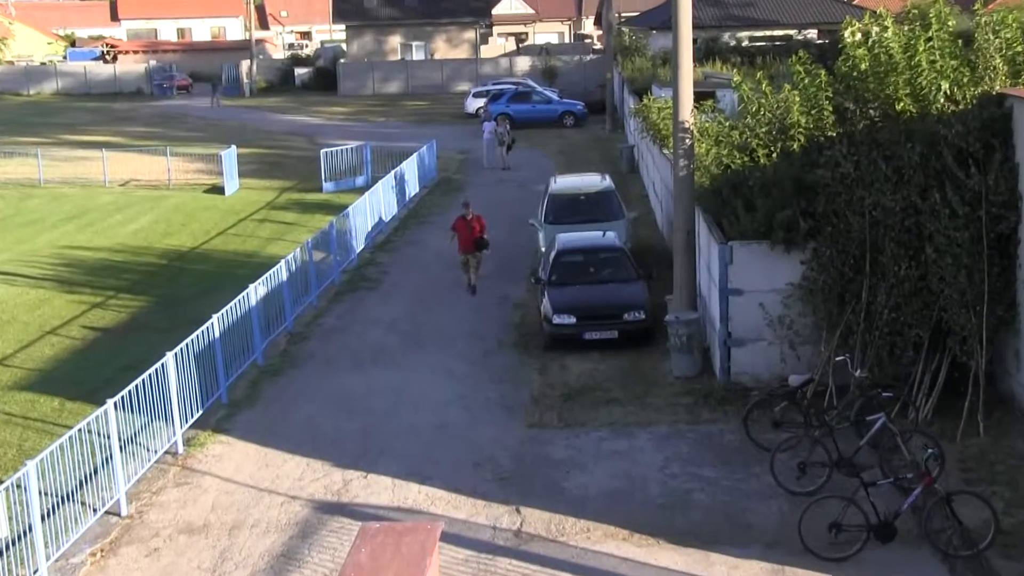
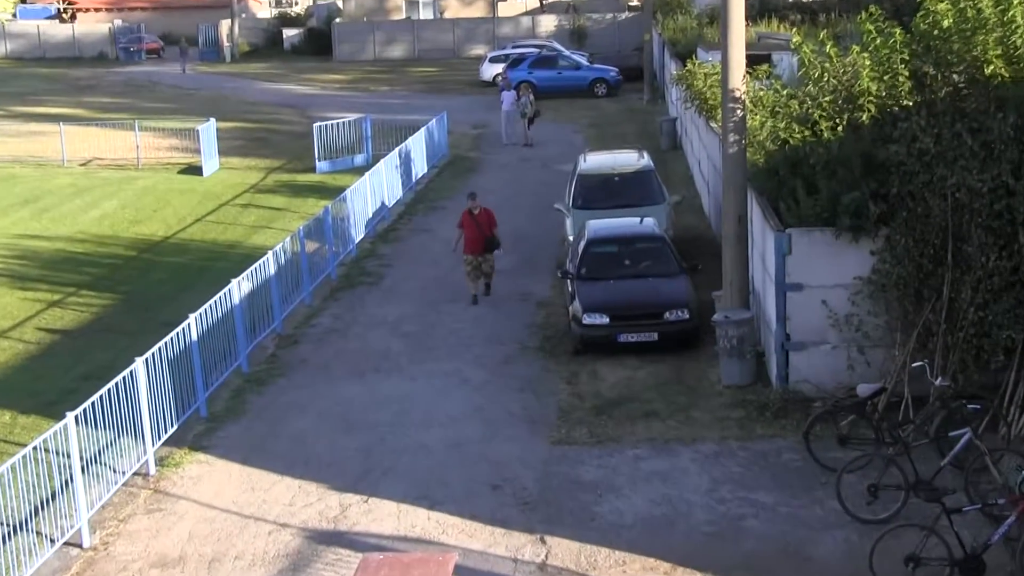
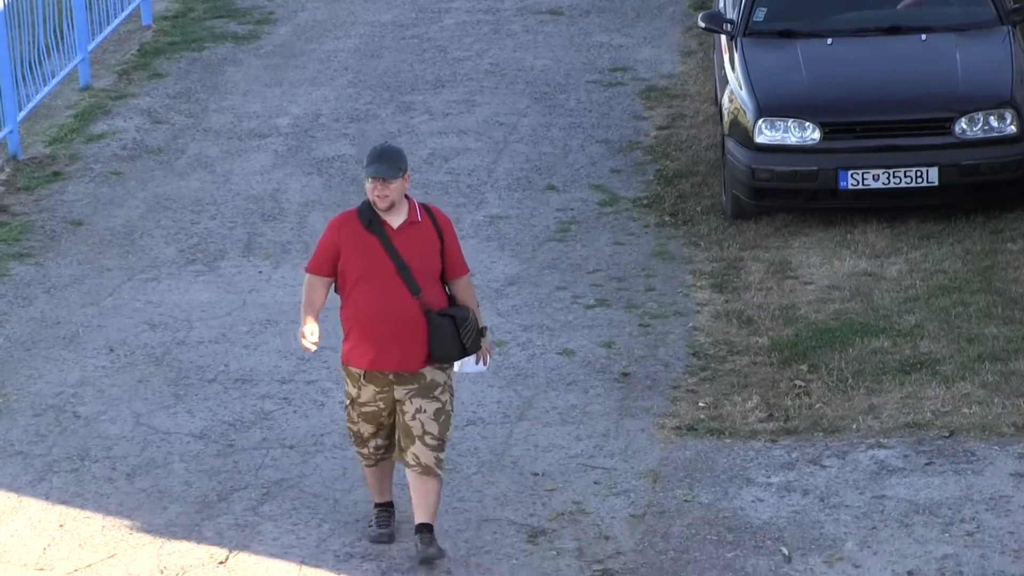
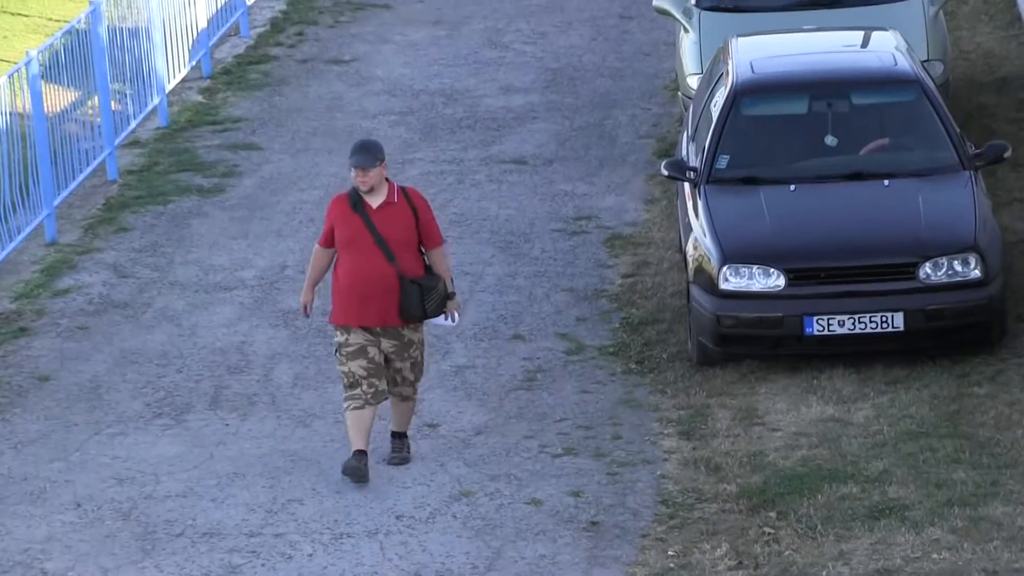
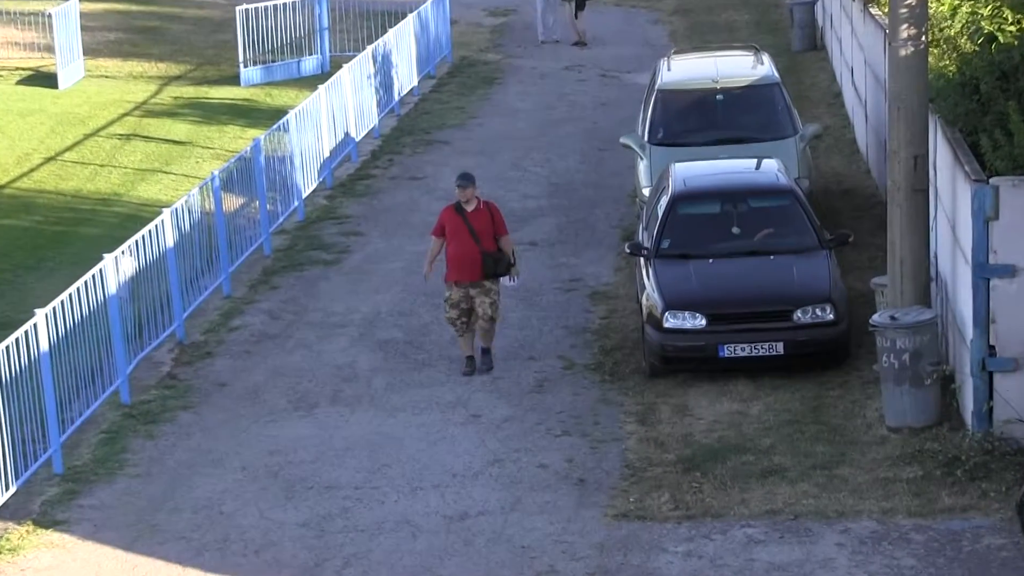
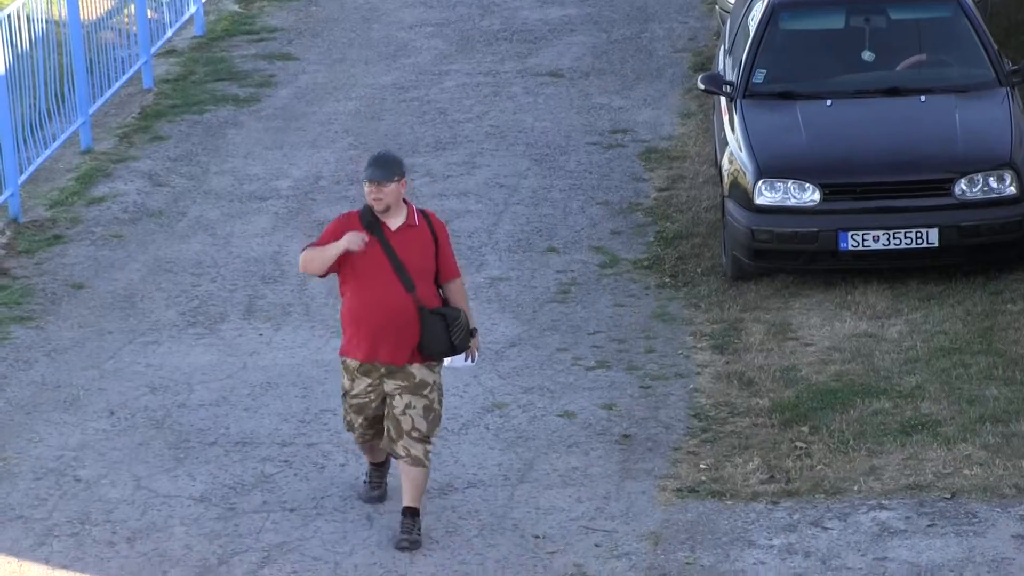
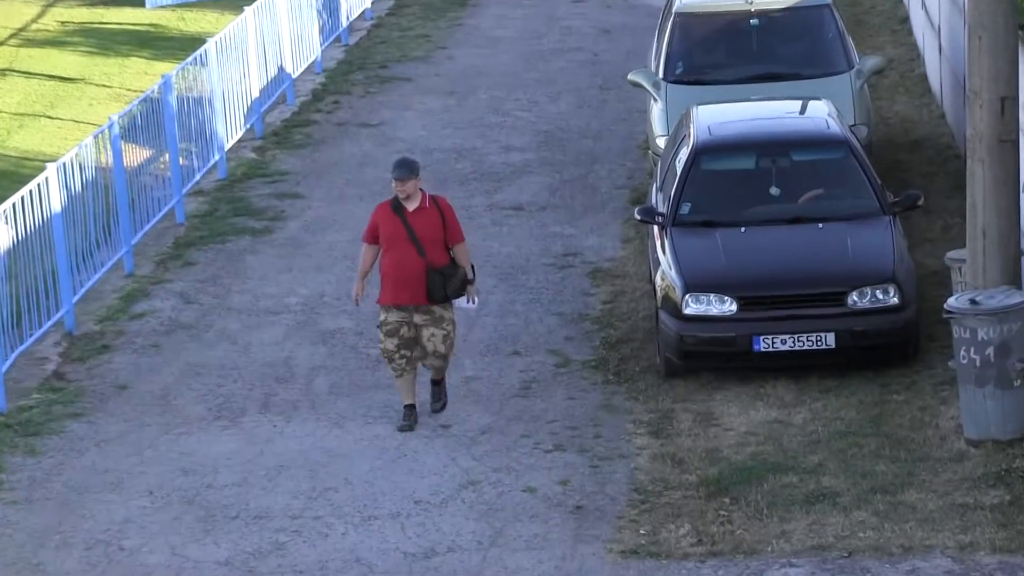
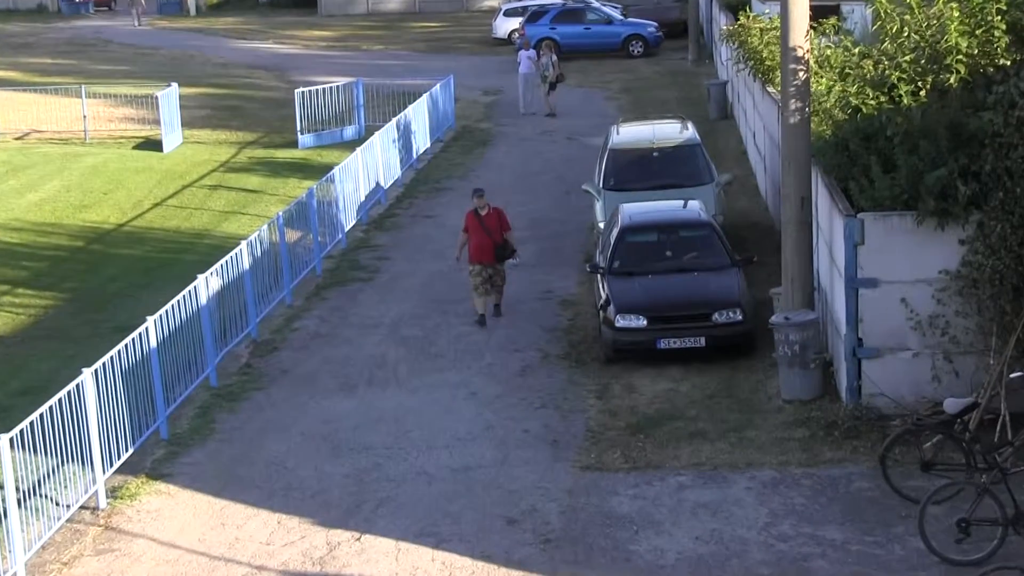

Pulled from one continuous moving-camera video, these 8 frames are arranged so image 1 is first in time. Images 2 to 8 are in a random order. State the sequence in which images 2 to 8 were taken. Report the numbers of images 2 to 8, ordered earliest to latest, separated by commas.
2, 8, 5, 7, 4, 6, 3
